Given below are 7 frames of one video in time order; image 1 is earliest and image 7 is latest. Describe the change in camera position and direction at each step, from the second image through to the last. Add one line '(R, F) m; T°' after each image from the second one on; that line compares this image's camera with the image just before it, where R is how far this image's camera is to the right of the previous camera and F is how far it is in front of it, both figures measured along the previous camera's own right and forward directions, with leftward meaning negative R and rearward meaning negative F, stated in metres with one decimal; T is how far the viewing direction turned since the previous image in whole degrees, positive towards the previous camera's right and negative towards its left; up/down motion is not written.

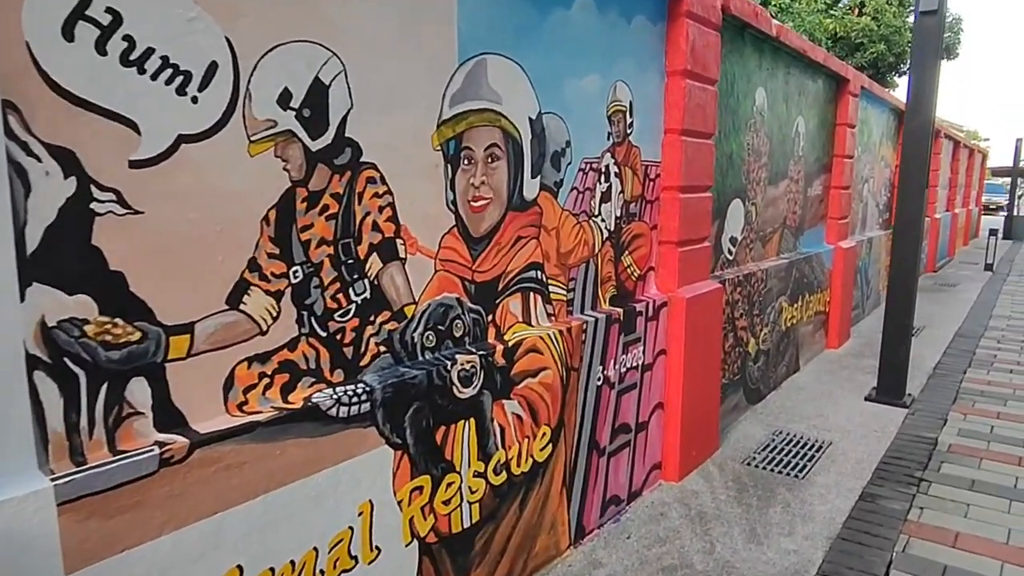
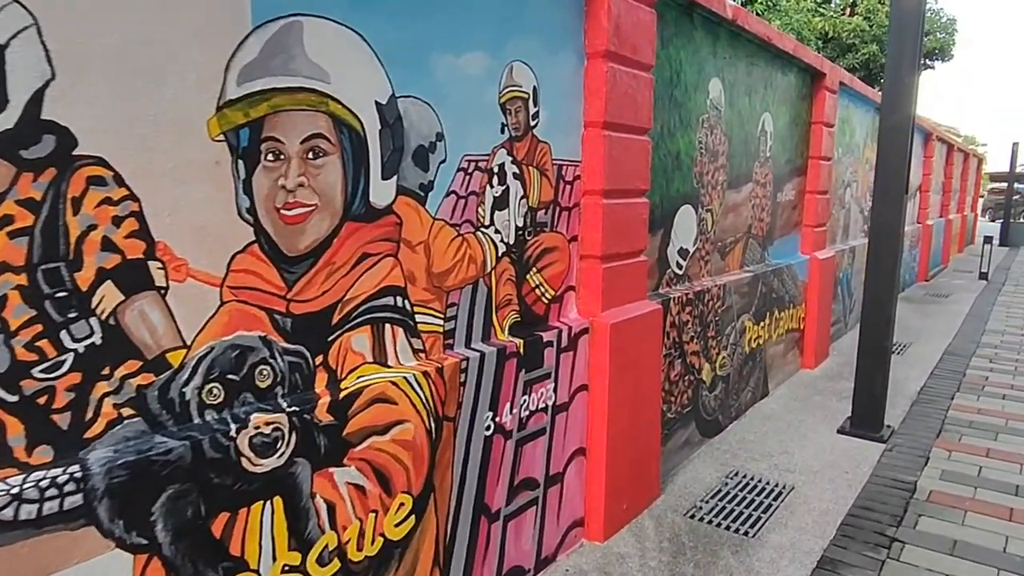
(+0.5, +0.6) m; 0°
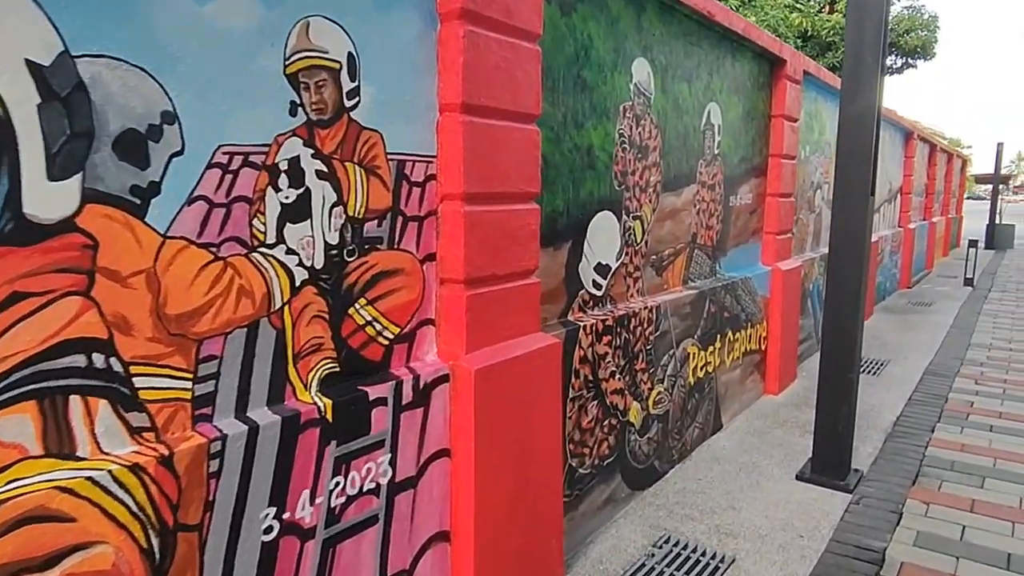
(+0.5, +0.7) m; +1°
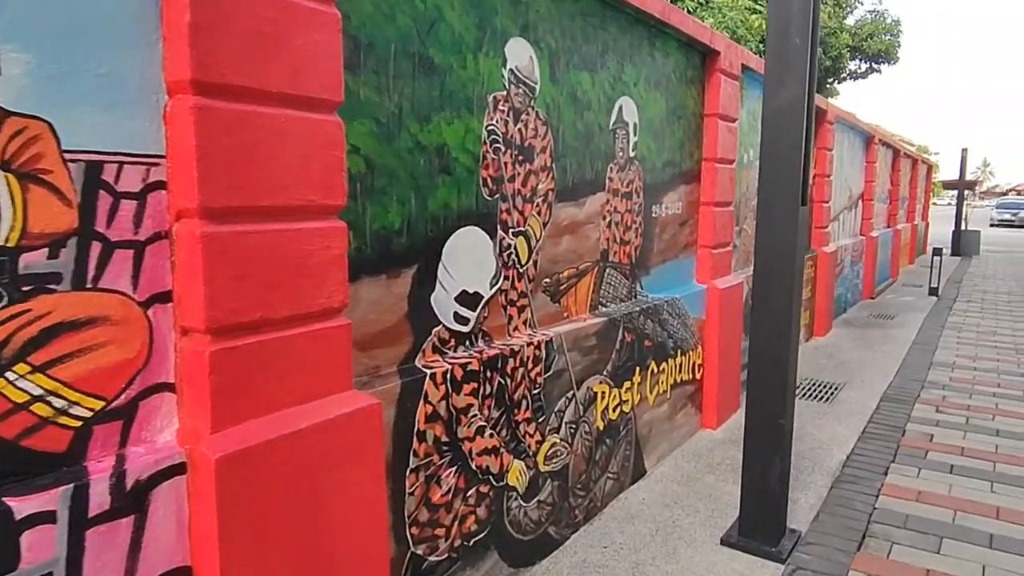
(+0.5, +0.6) m; +2°
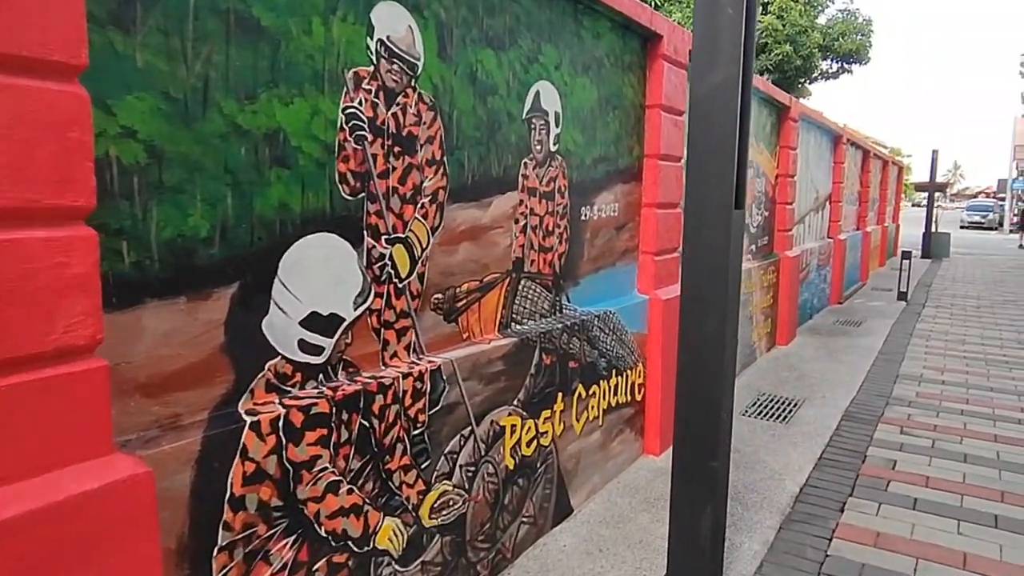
(+0.4, +0.5) m; +2°
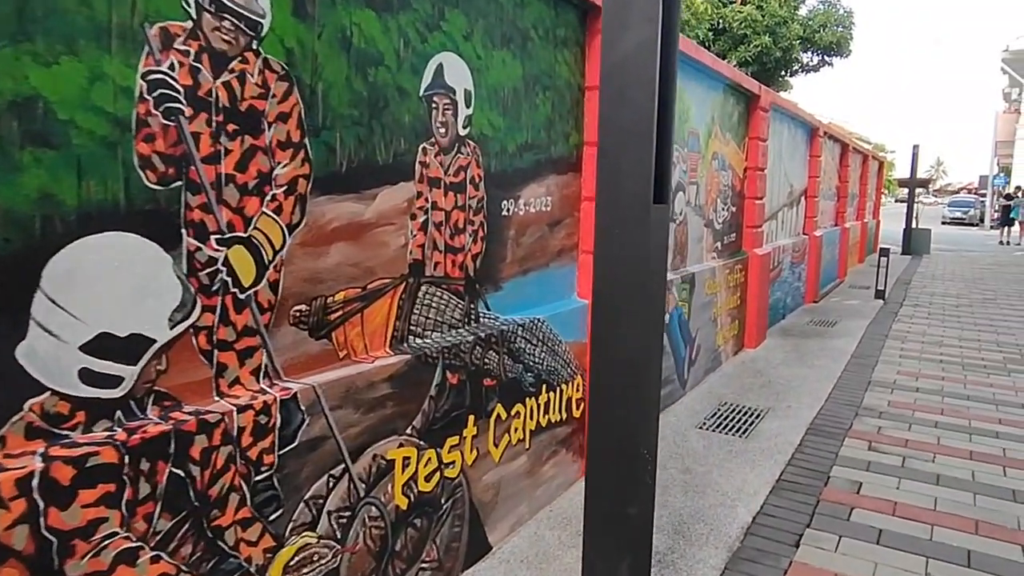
(+0.3, +0.4) m; +1°
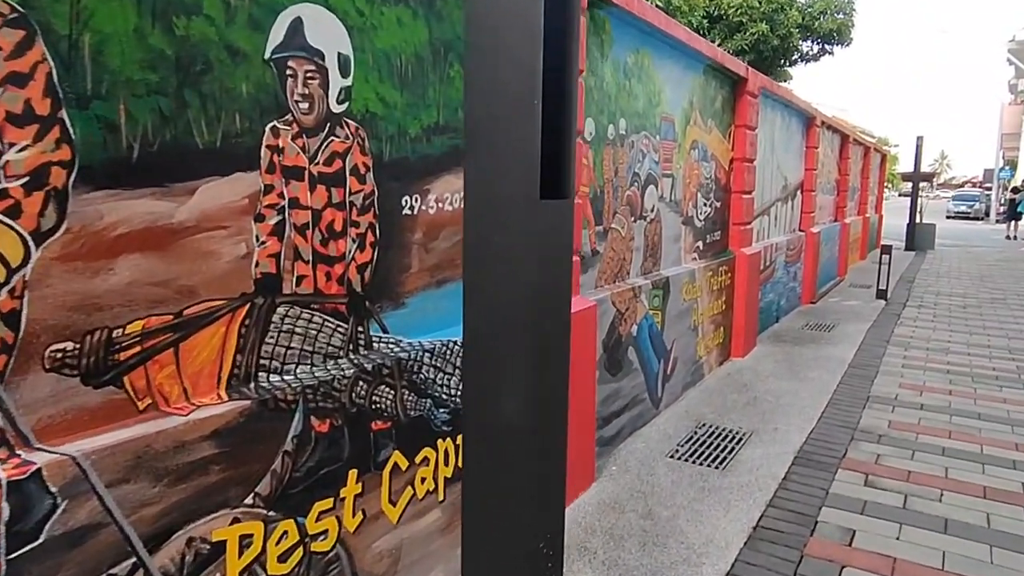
(+0.4, +0.6) m; 0°
